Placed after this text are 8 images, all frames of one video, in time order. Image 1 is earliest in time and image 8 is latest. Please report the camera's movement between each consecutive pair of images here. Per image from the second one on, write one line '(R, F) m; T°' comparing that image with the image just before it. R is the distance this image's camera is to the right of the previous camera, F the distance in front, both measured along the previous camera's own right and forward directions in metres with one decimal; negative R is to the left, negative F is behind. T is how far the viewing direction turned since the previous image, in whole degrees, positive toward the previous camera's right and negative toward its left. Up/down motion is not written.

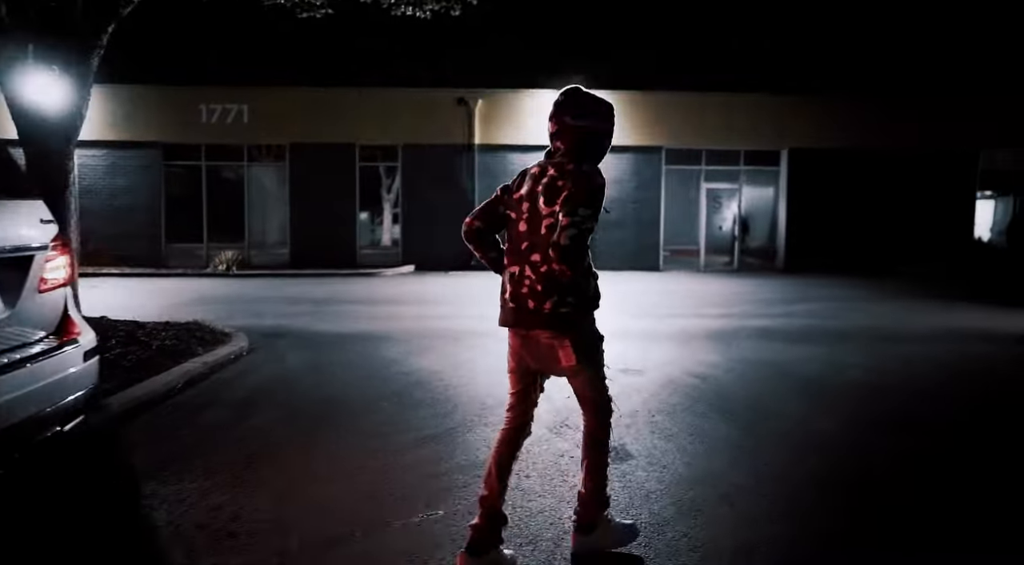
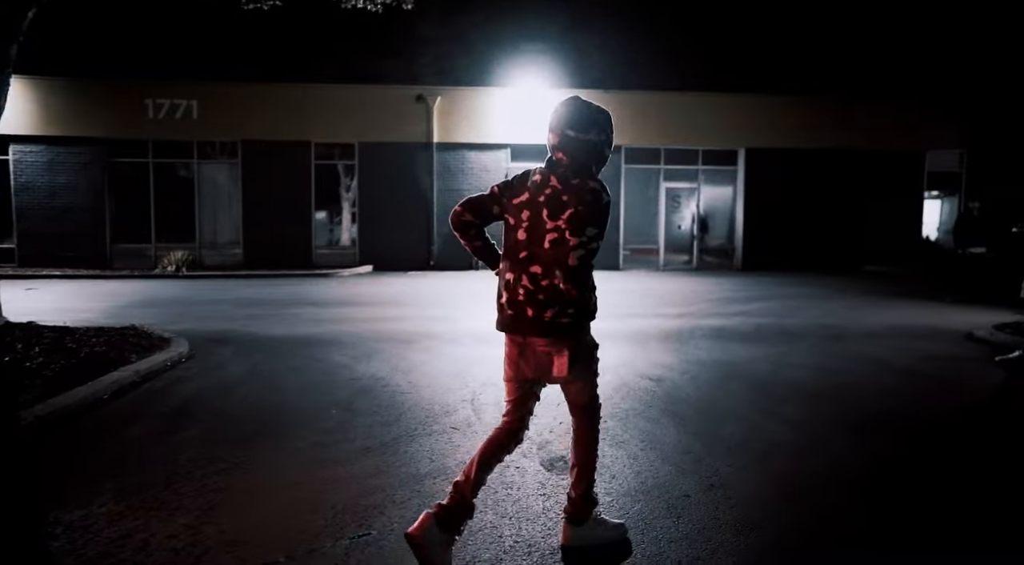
(+0.1, +0.2) m; +3°
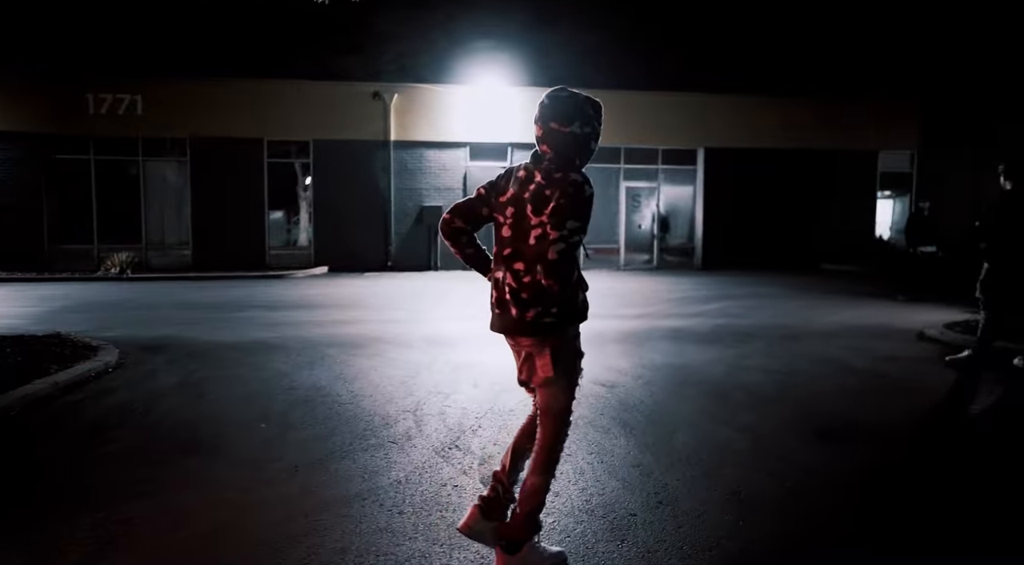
(+0.2, +0.3) m; +3°
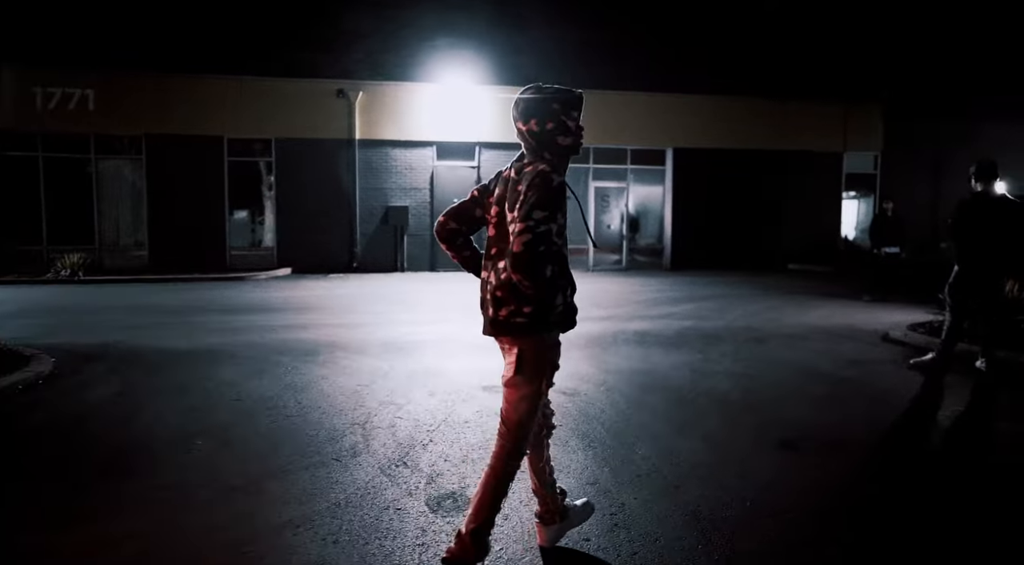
(+0.2, +0.2) m; +2°
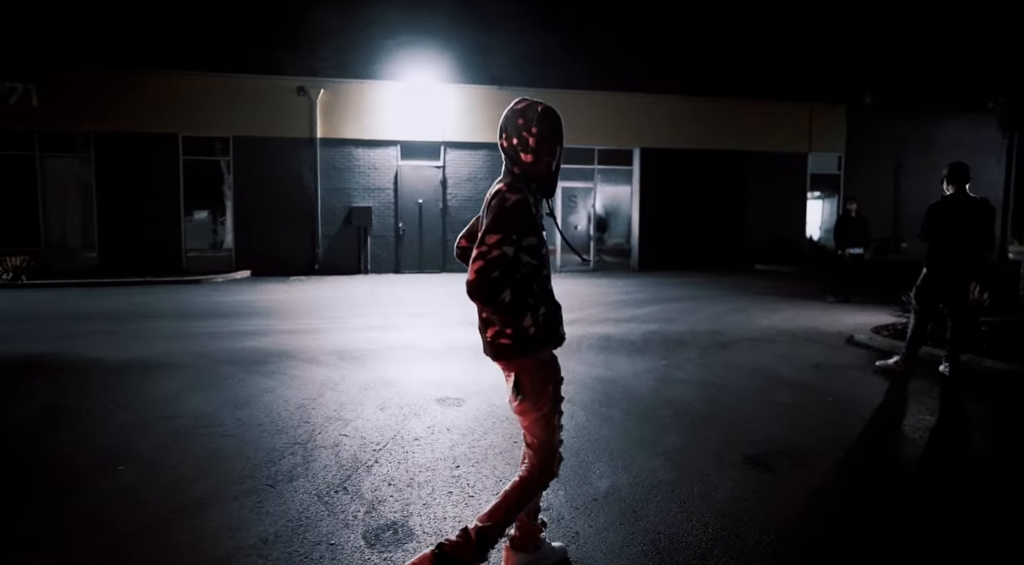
(+0.1, +0.3) m; +3°
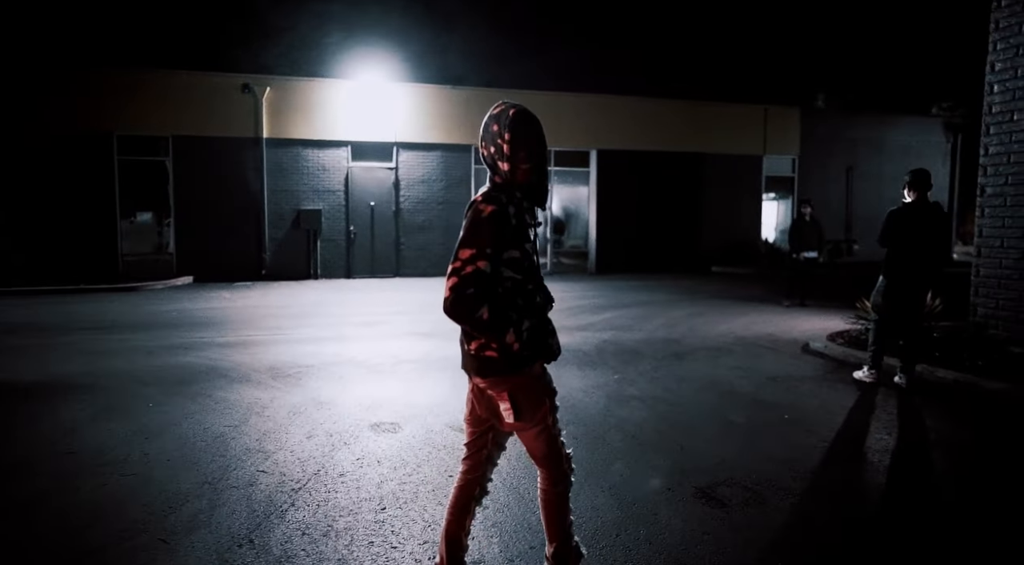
(+0.2, +0.4) m; +3°
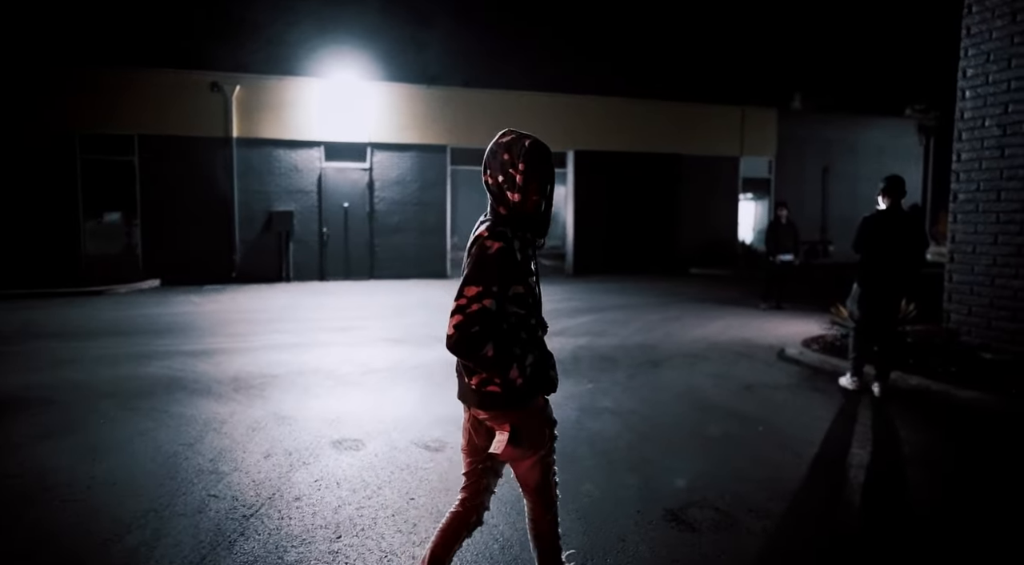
(+0.1, +0.2) m; +2°
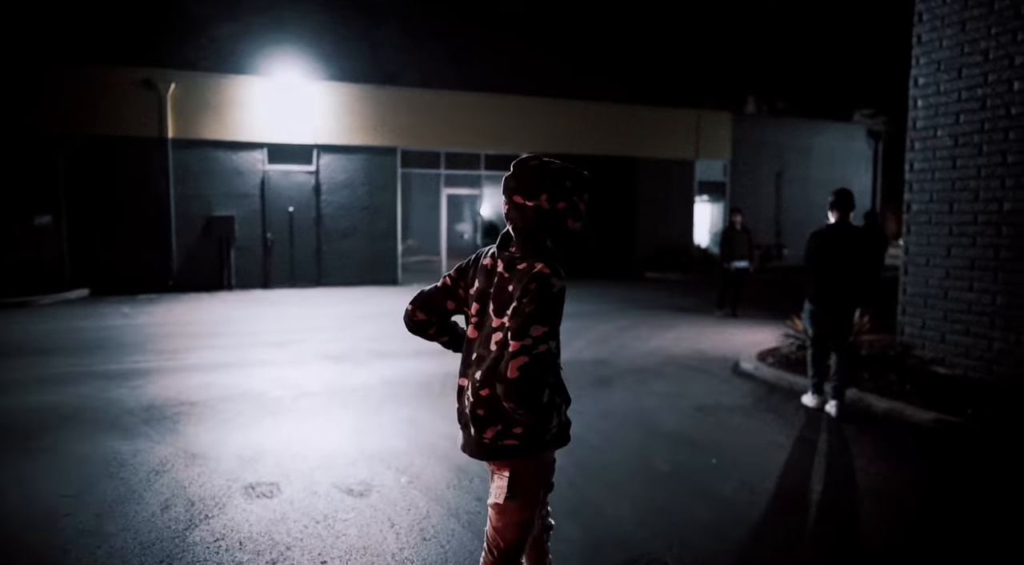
(+0.2, +0.4) m; +3°
